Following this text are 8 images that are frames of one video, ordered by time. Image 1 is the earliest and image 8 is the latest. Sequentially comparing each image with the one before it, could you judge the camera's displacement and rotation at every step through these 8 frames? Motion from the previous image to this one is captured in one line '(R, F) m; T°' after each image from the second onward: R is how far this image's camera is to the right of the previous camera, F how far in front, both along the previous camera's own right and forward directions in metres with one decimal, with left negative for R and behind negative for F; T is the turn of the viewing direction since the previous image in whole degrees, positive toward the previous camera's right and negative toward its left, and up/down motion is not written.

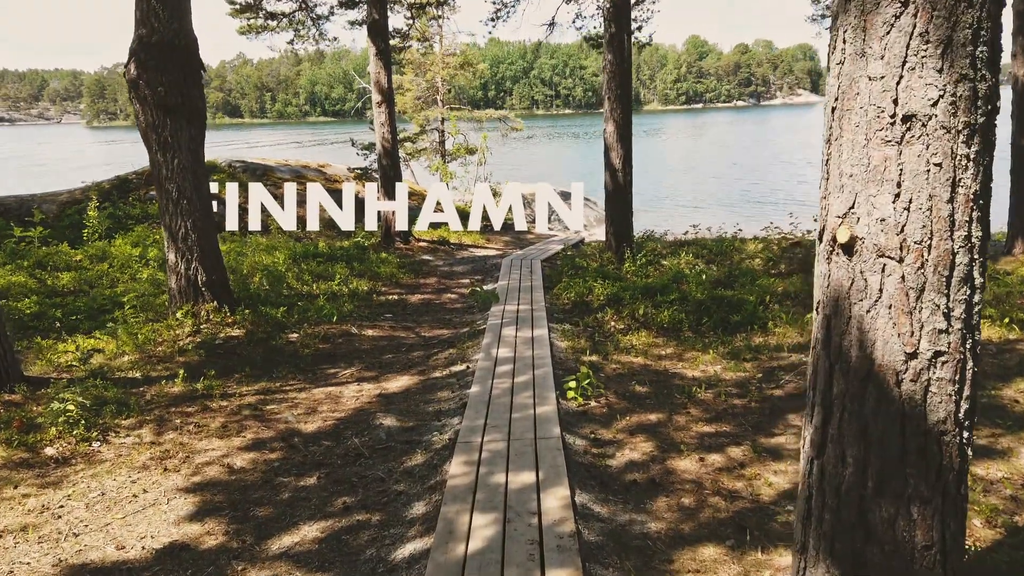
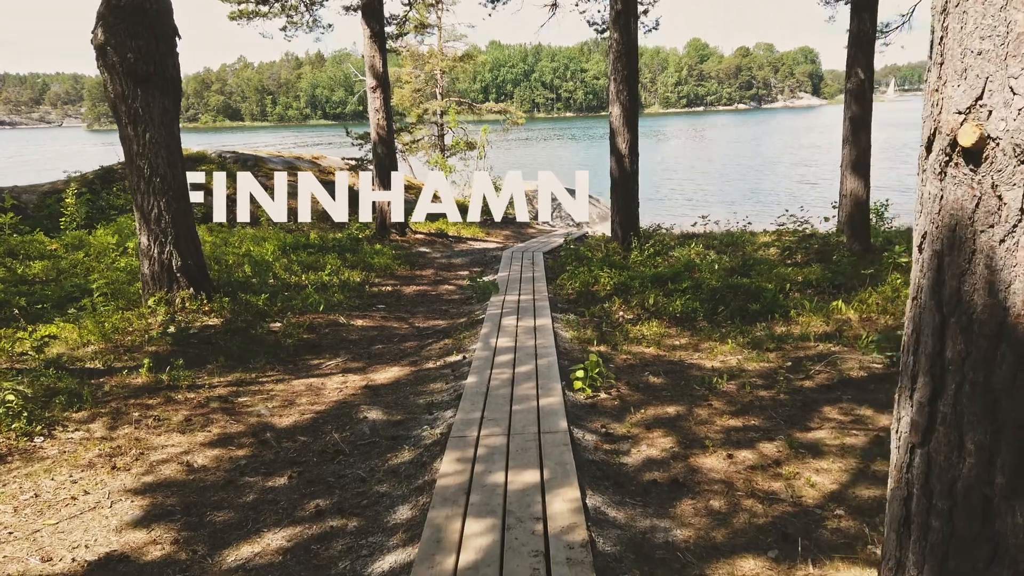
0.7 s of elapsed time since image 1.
(0.0, +0.5) m; 0°
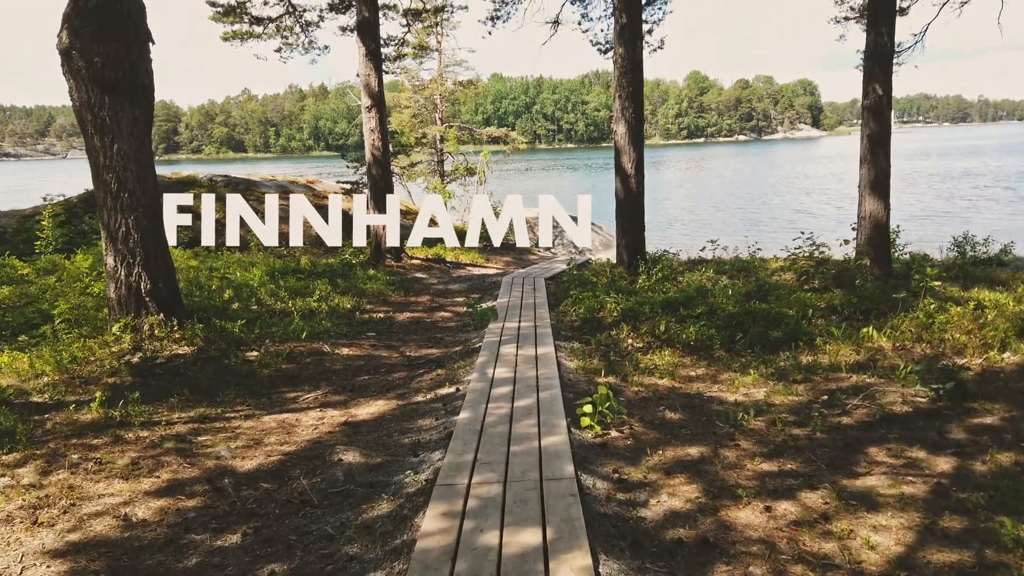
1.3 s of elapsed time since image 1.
(0.0, +0.5) m; 0°
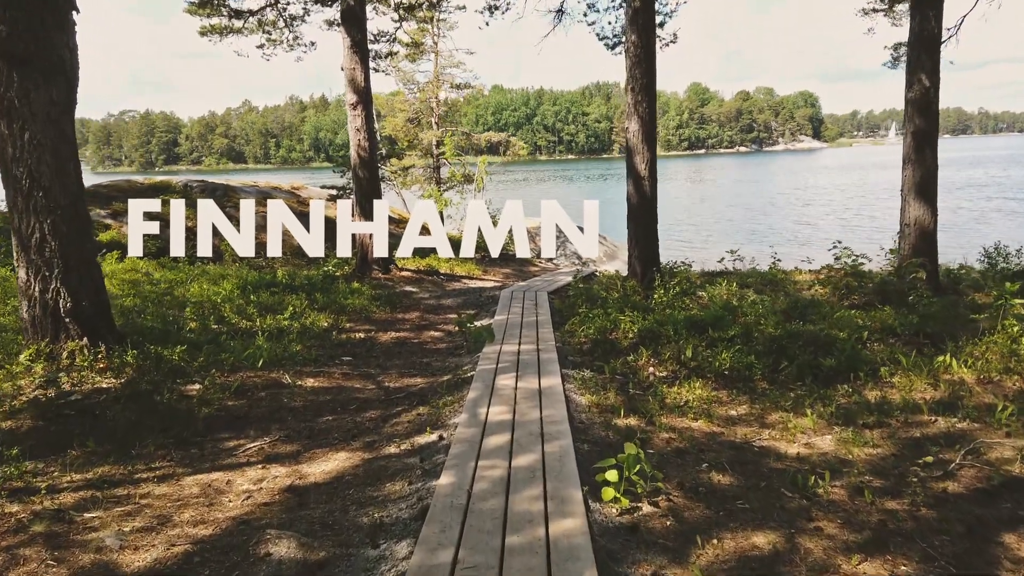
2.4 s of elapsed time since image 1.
(0.0, +1.0) m; 0°
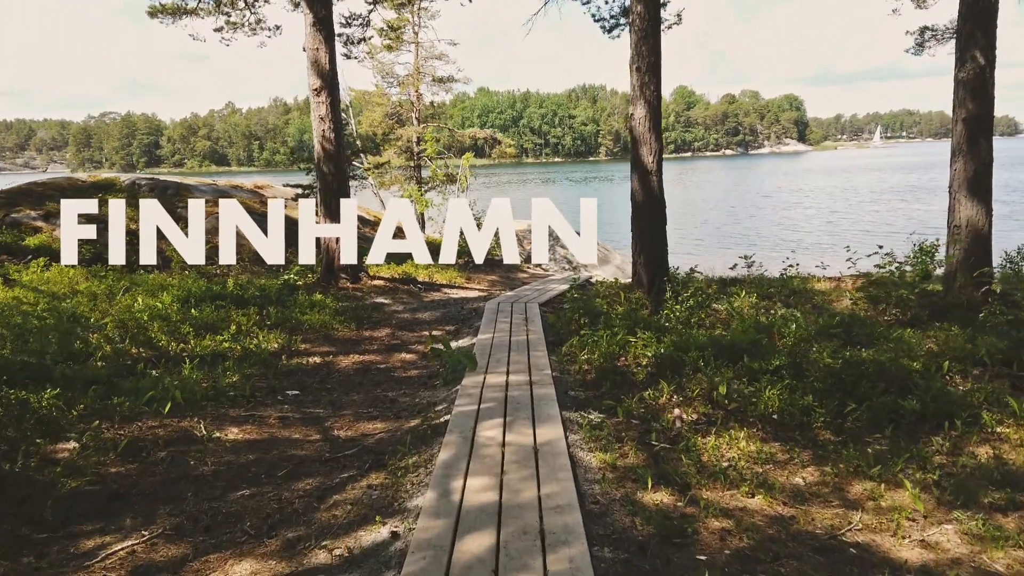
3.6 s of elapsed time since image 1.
(0.0, +1.2) m; +1°
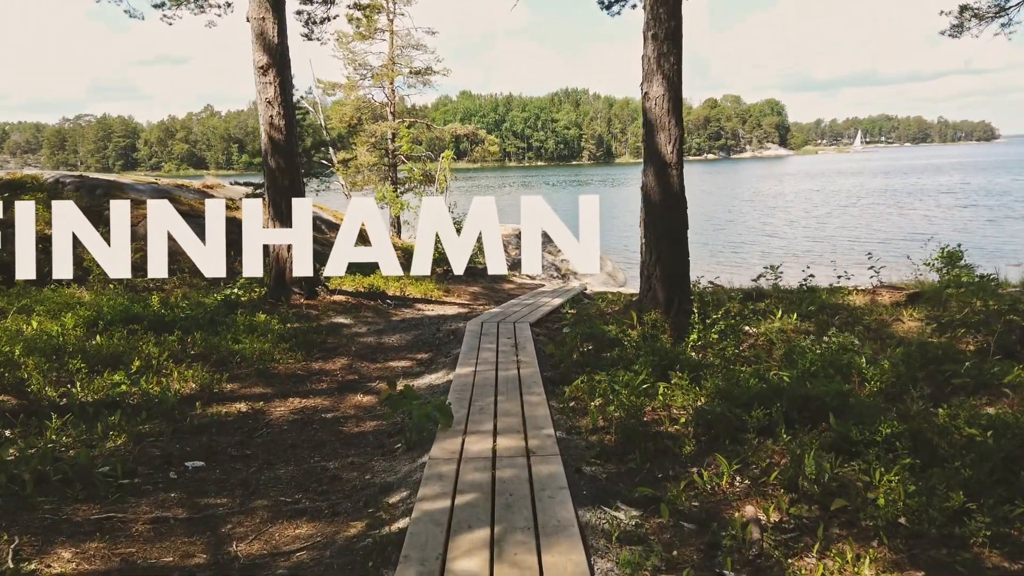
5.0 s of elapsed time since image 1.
(0.0, +1.4) m; +1°
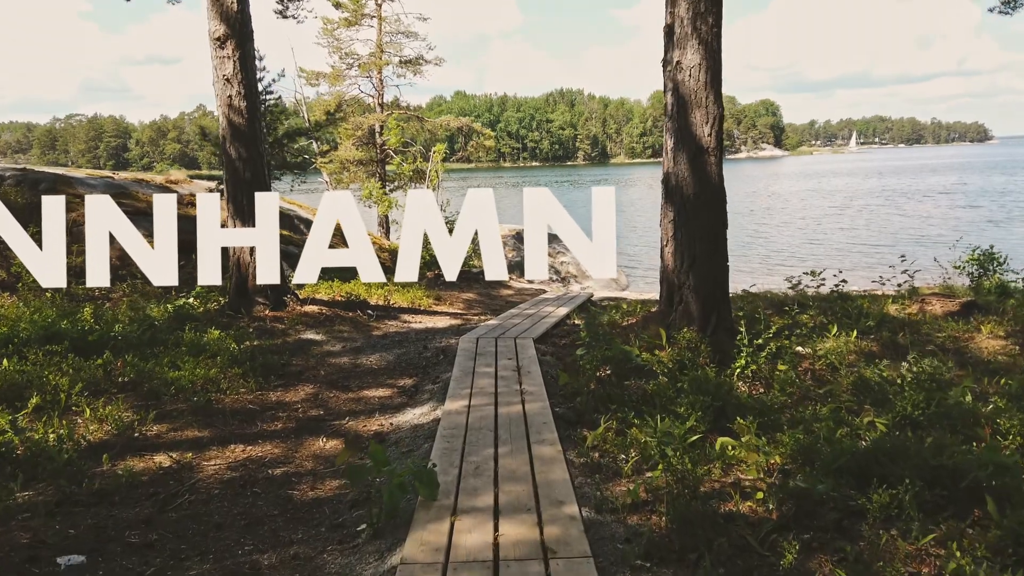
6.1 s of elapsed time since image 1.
(0.0, +1.0) m; 0°
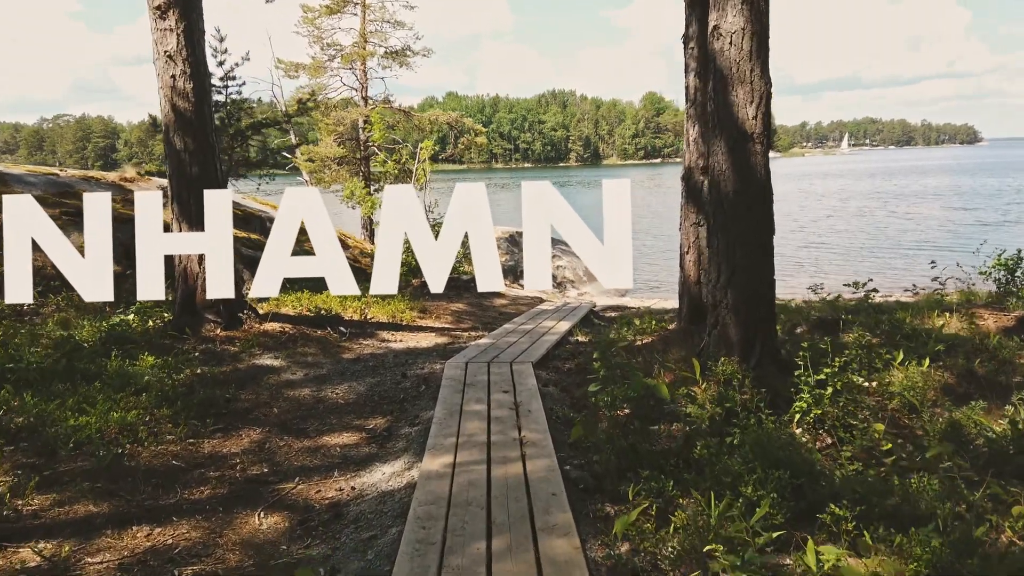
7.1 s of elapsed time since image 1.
(0.0, +0.9) m; +1°
